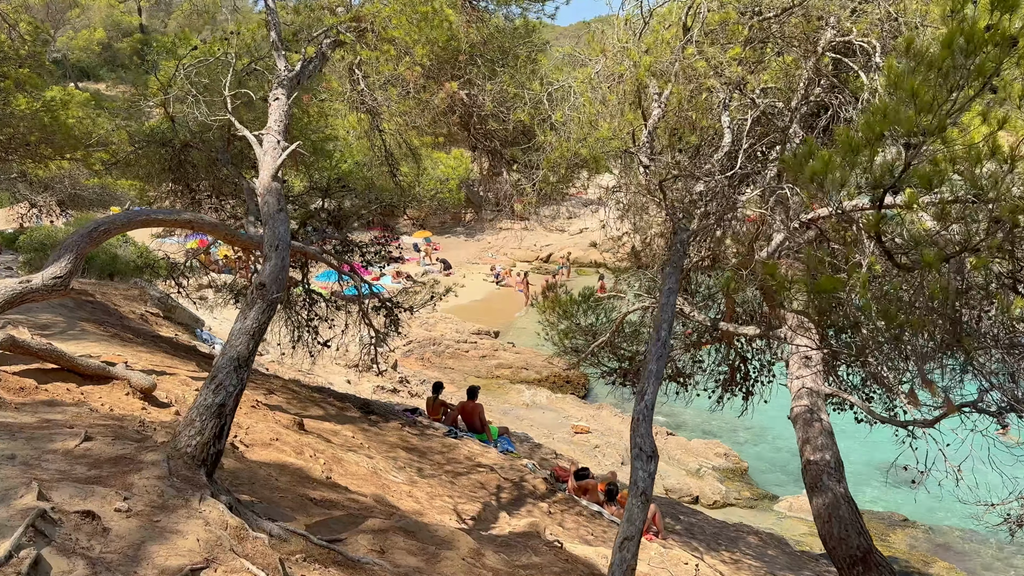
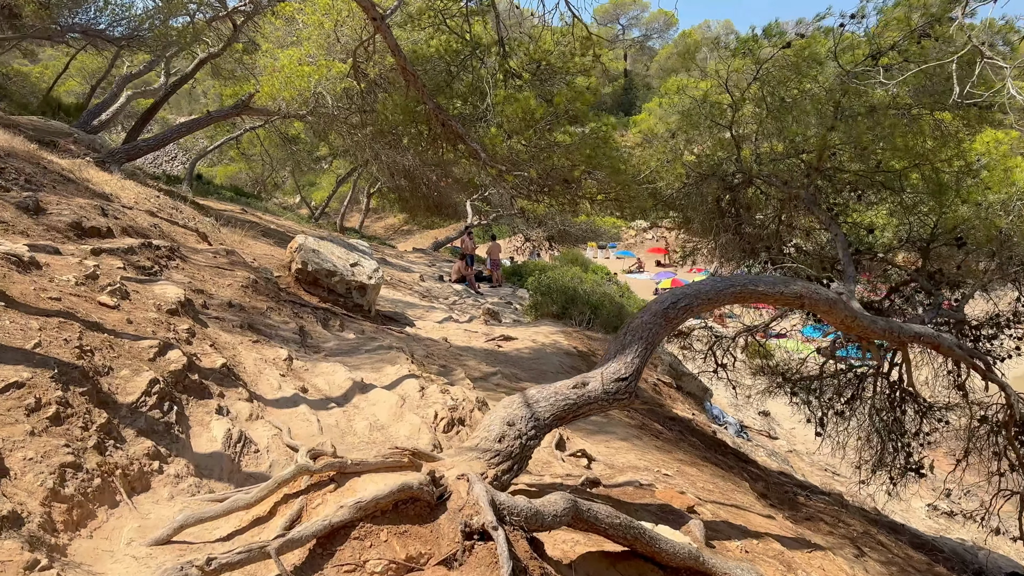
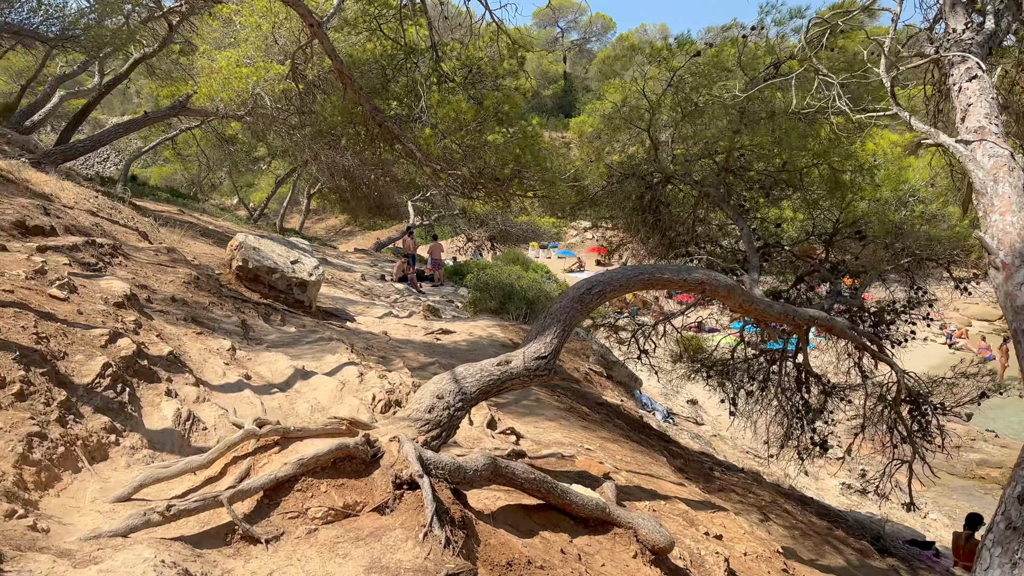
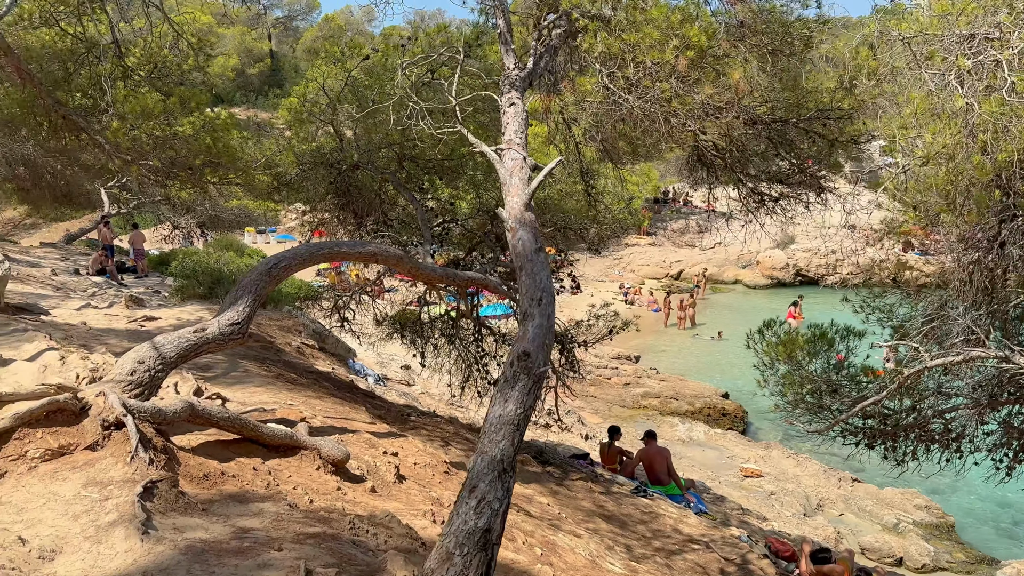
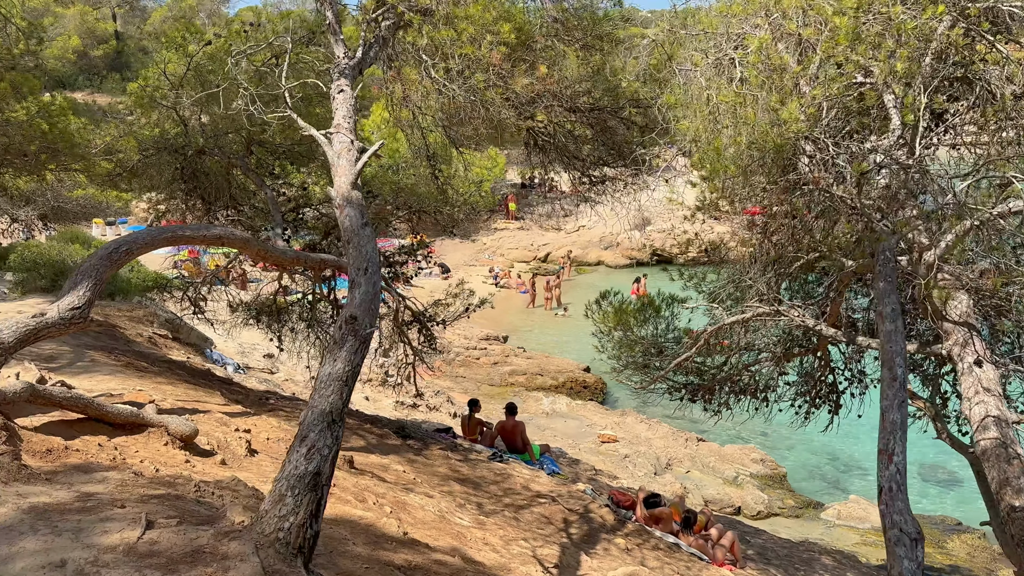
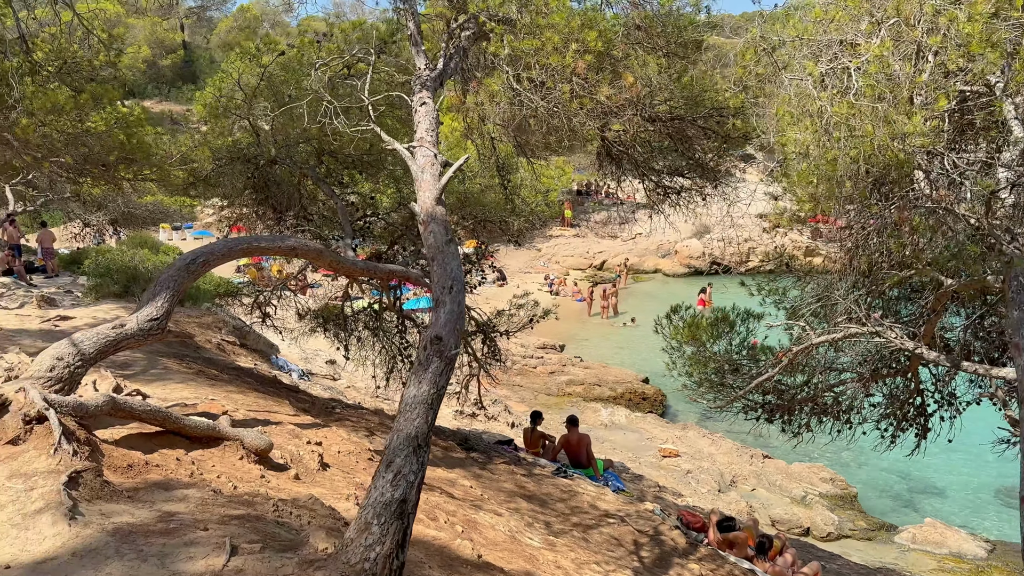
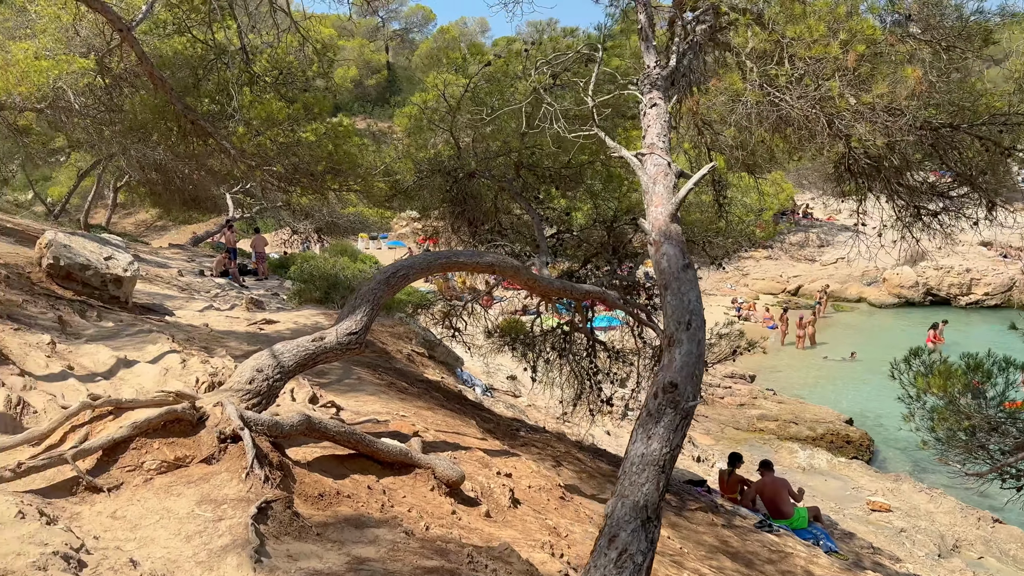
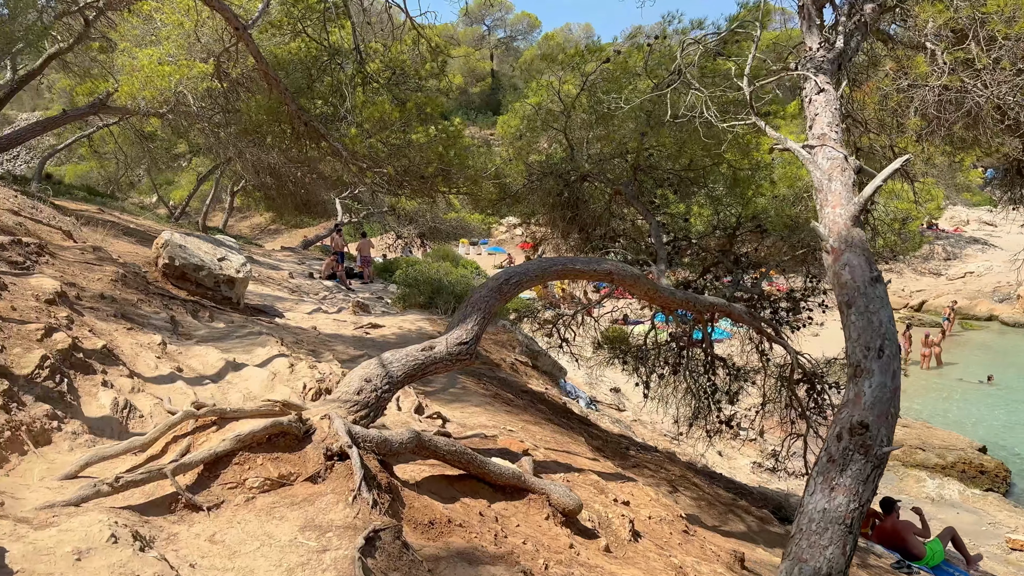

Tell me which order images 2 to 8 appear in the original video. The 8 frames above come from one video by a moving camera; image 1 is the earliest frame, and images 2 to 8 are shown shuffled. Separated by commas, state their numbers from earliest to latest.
5, 6, 4, 7, 8, 3, 2
